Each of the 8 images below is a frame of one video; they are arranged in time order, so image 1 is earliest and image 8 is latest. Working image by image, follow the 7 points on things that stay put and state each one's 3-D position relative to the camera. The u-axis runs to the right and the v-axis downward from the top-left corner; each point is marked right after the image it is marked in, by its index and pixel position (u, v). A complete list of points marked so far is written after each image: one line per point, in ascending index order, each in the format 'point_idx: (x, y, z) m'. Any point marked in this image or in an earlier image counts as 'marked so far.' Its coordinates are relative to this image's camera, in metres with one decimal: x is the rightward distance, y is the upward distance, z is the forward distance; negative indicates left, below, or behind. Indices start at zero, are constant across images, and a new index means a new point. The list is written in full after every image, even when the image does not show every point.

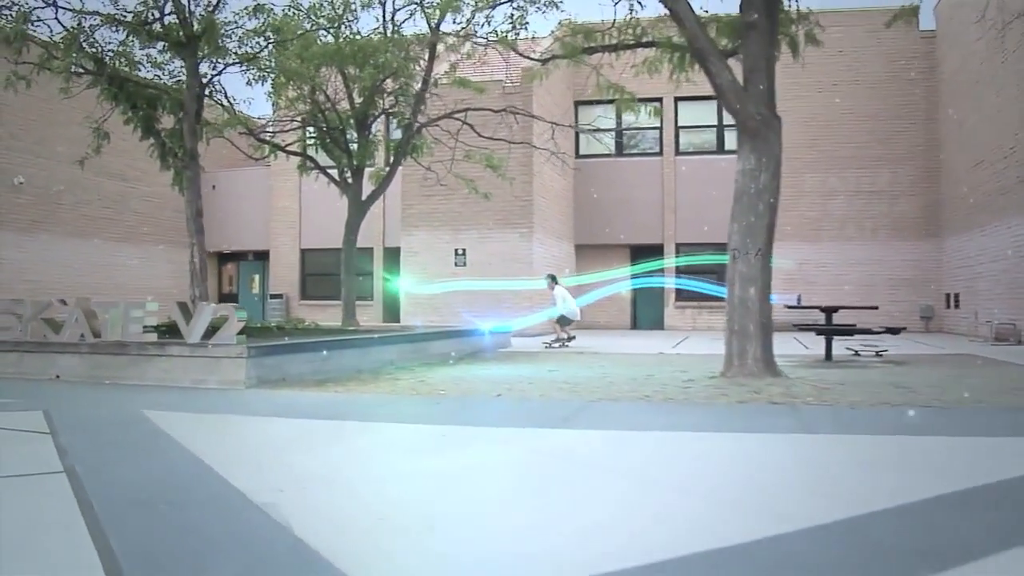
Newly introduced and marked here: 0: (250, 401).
0: (-2.3, -1.0, +7.4) m
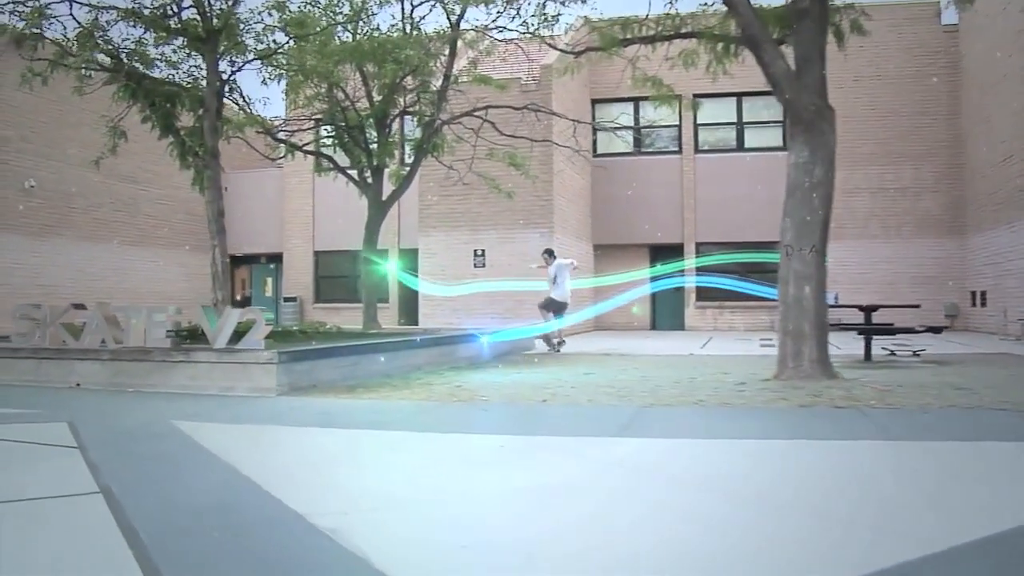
0: (-1.9, -1.0, +7.0) m
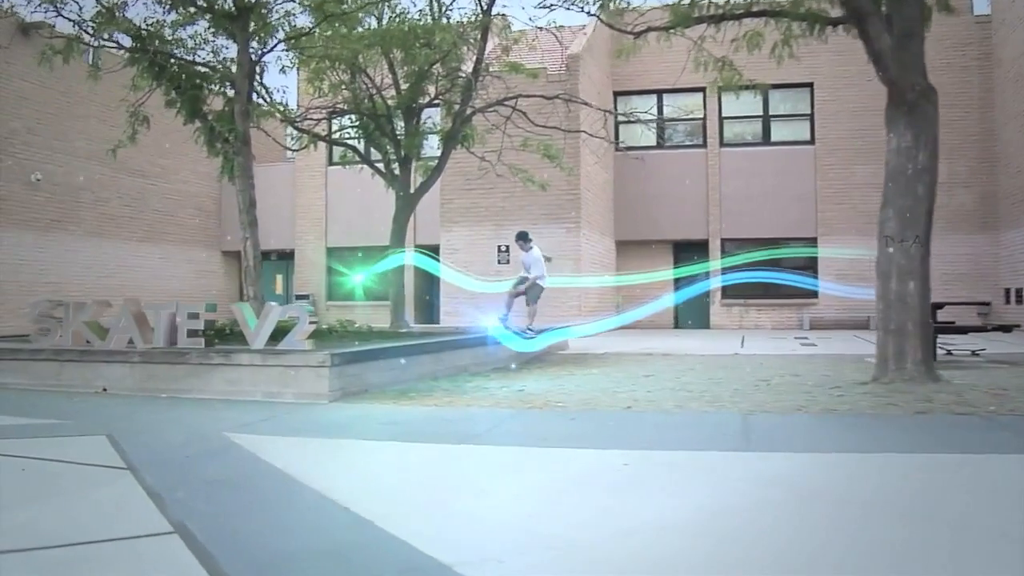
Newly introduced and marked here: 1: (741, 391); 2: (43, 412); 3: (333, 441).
0: (-1.2, -1.0, +6.2) m
1: (+2.2, -1.0, +8.0) m
2: (-3.6, -1.0, +6.4) m
3: (-1.2, -1.0, +5.5) m
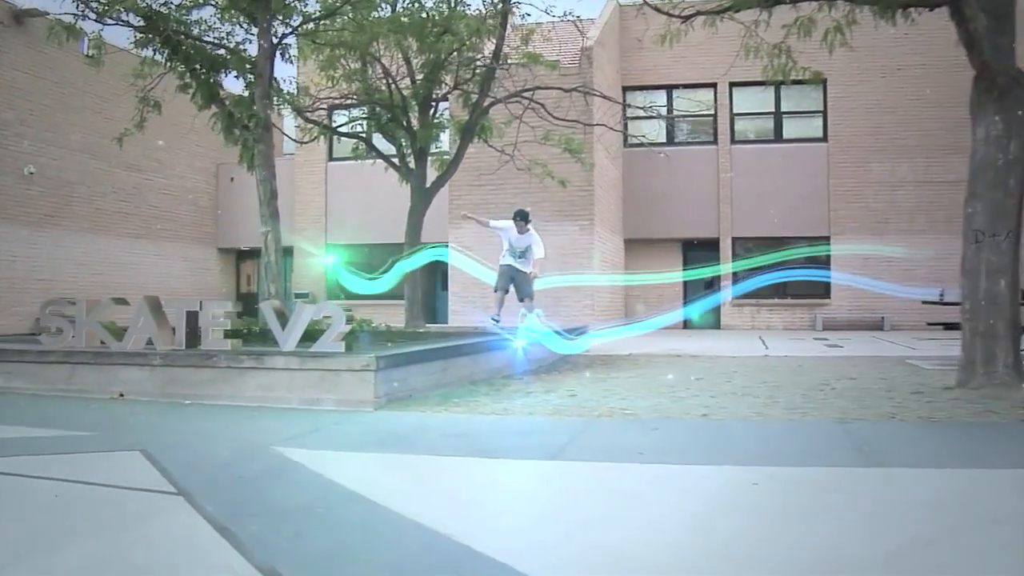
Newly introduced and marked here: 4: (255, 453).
0: (-0.7, -1.0, +5.6) m
1: (+2.7, -1.0, +7.4) m
2: (-3.1, -0.9, +5.8) m
3: (-0.7, -1.0, +4.9) m
4: (-1.4, -0.9, +4.7) m
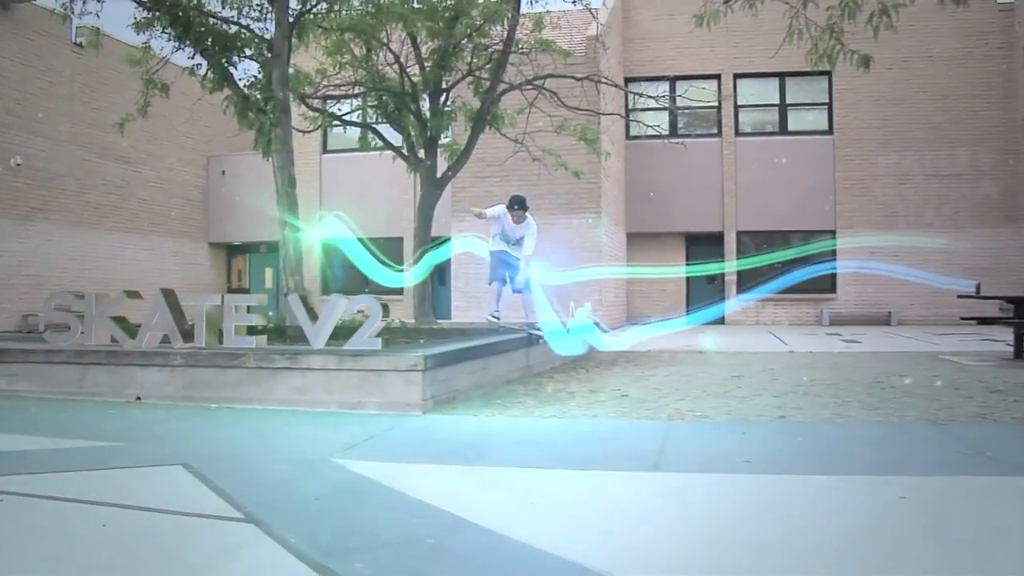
0: (-0.3, -0.9, +5.1) m
1: (+3.1, -0.9, +7.0) m
2: (-2.7, -0.9, +5.2) m
3: (-0.2, -0.9, +4.3) m
4: (-1.0, -0.9, +4.1) m
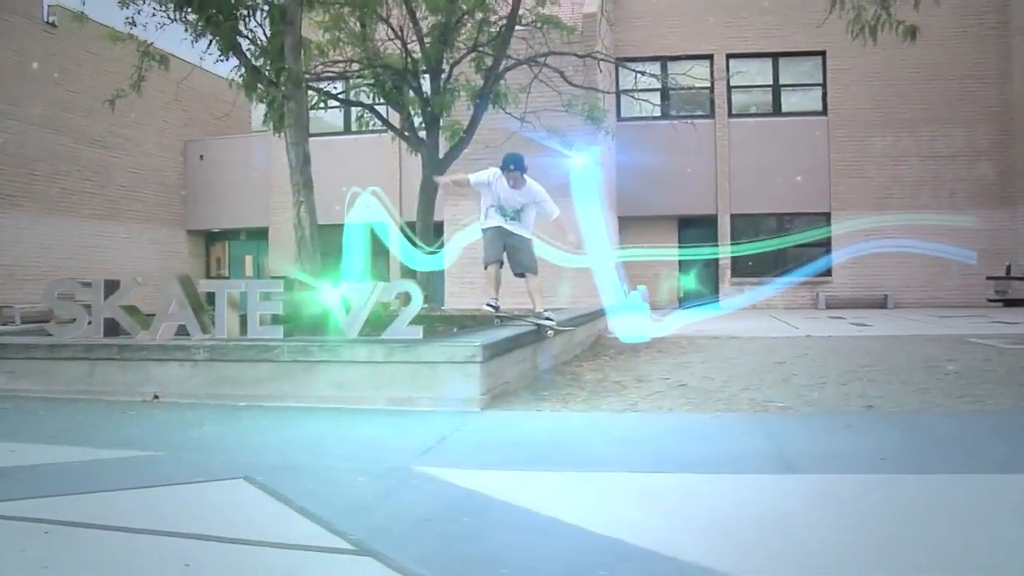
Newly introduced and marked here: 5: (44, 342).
0: (+0.2, -0.8, +4.5) m
1: (+3.5, -0.7, +6.6) m
2: (-2.2, -0.8, +4.6) m
3: (+0.3, -0.8, +3.8) m
4: (-0.5, -0.8, +3.6) m
5: (-3.5, -0.4, +6.2) m
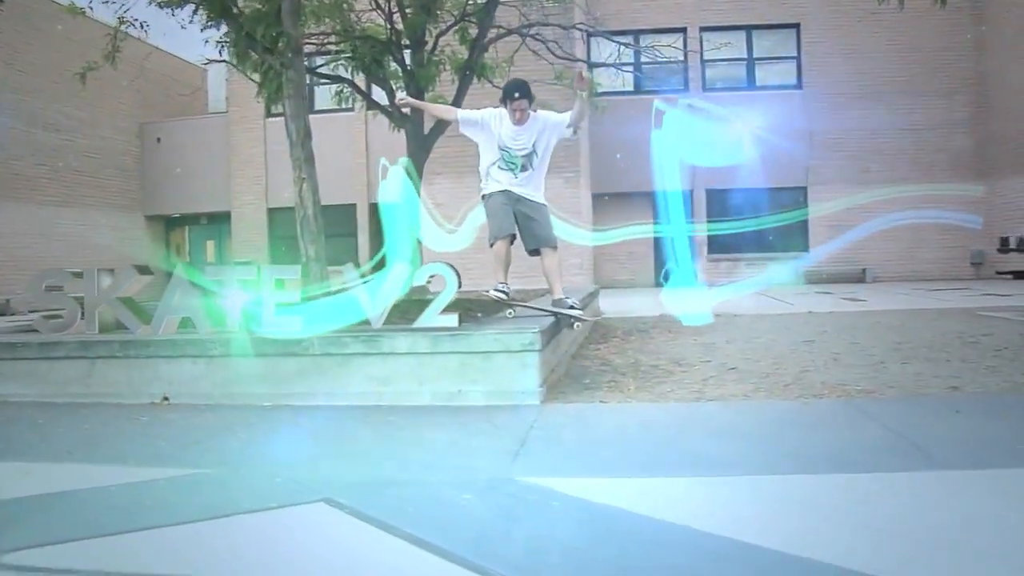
0: (+0.6, -0.7, +4.0) m
1: (+3.8, -0.5, +6.3) m
2: (-1.8, -0.8, +4.0) m
3: (+0.7, -0.8, +3.3) m
4: (0.0, -0.7, +3.1) m
5: (-3.2, -0.3, +5.5) m
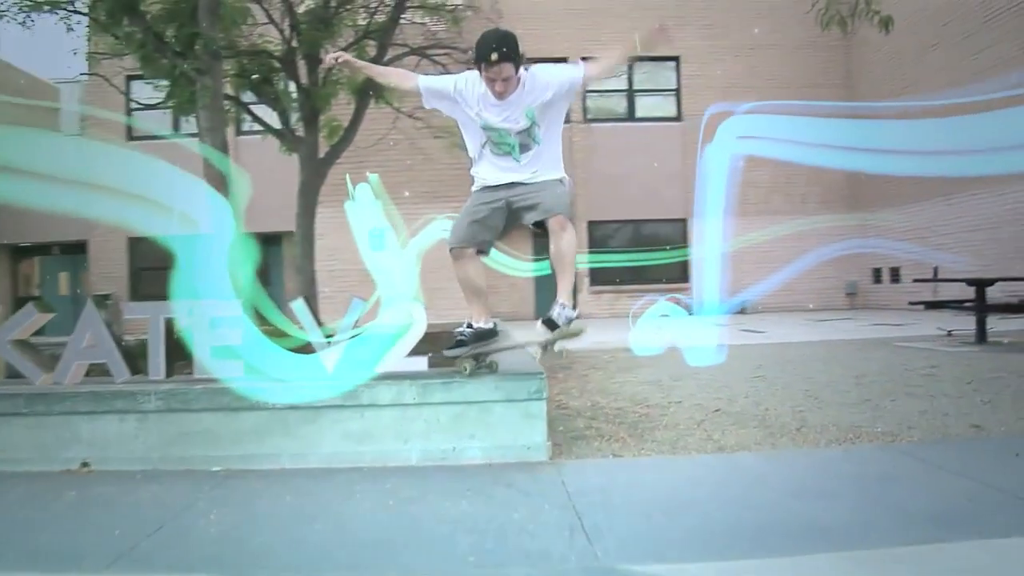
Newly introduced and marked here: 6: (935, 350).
0: (+0.7, -0.9, +3.5) m
1: (+3.5, -0.8, +6.2) m
2: (-1.6, -0.9, +3.0) m
3: (+1.0, -0.9, +2.8) m
4: (+0.3, -0.9, +2.4) m
5: (-3.2, -0.6, +4.4) m
6: (+4.9, -0.7, +9.5) m
